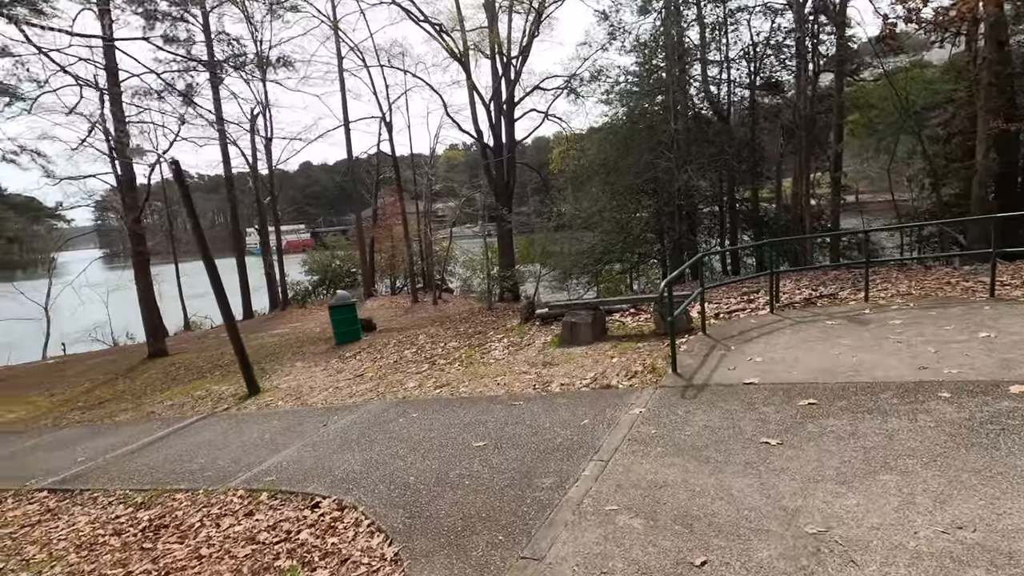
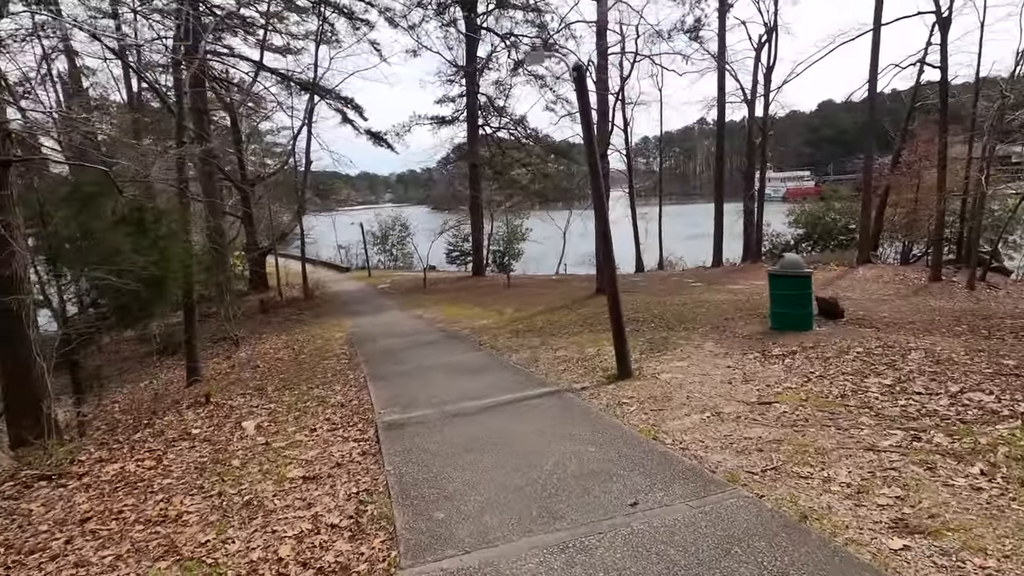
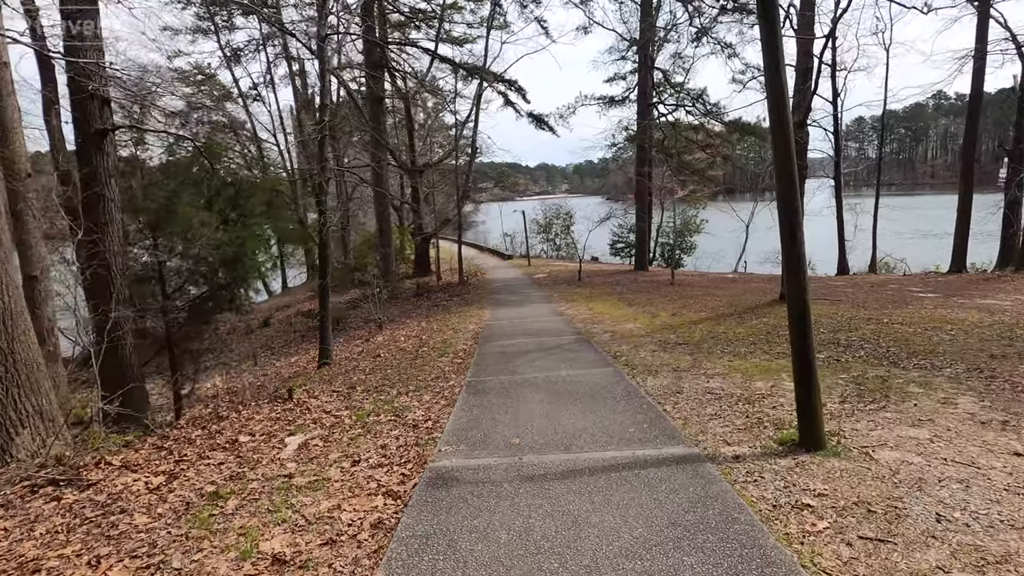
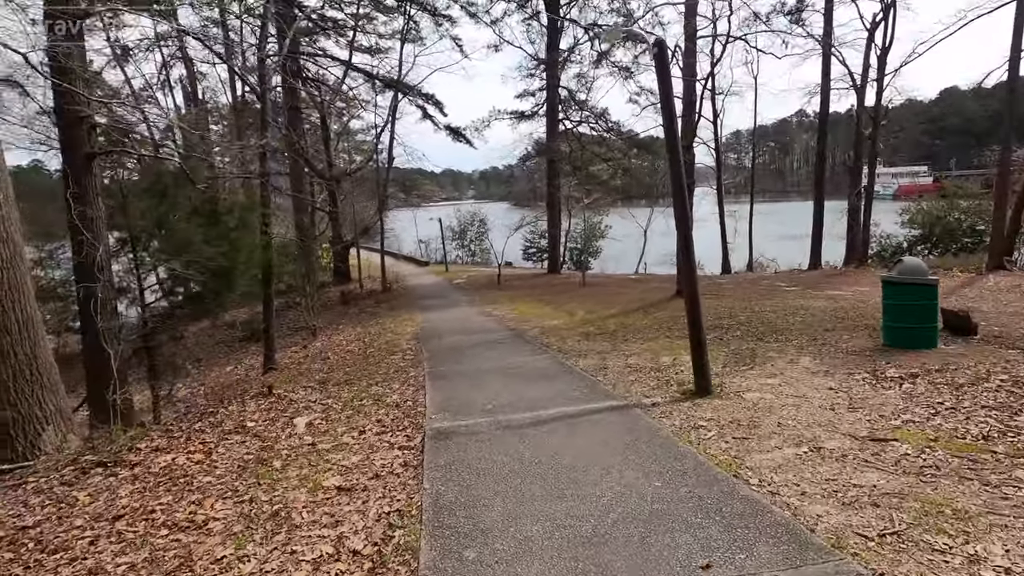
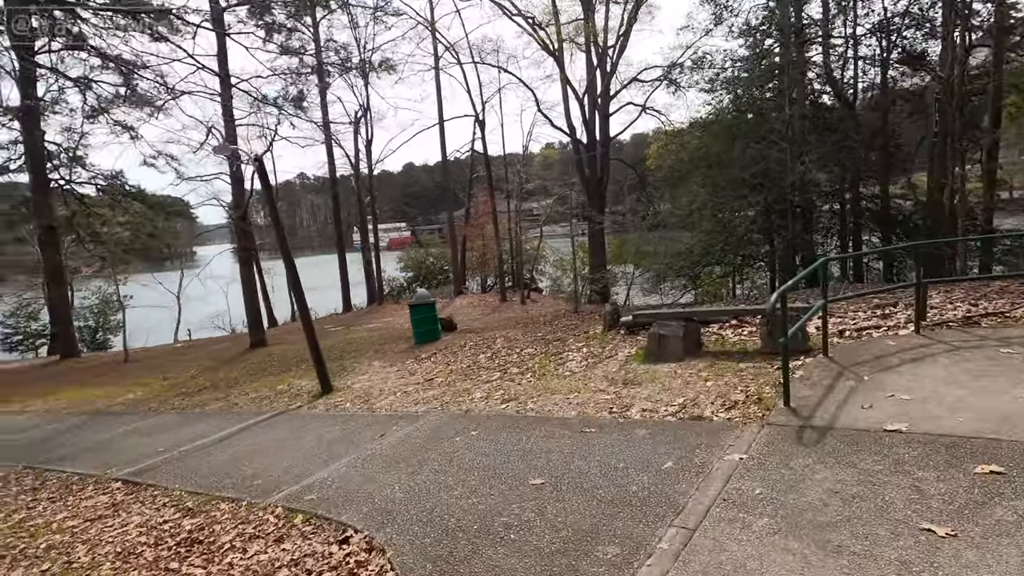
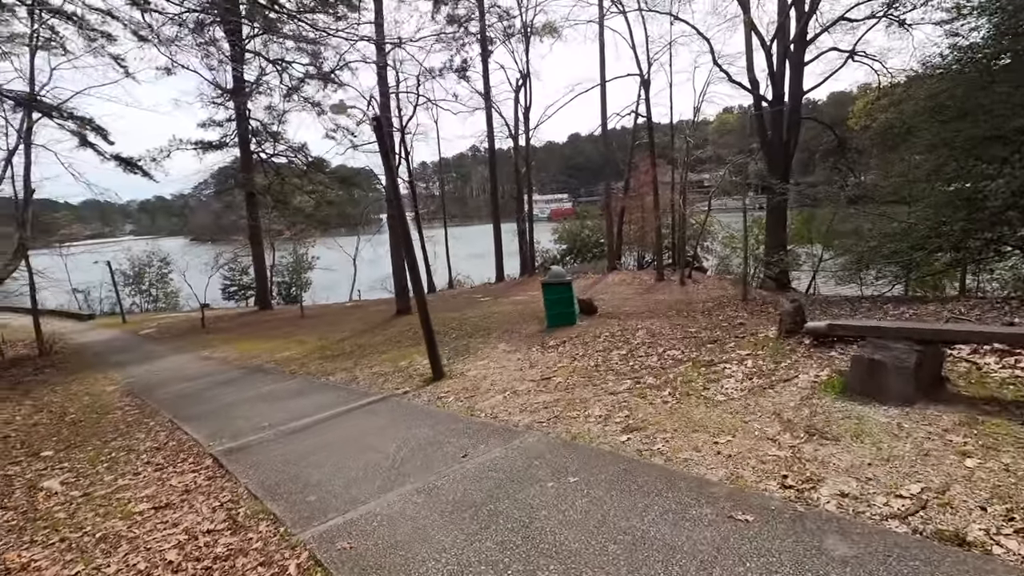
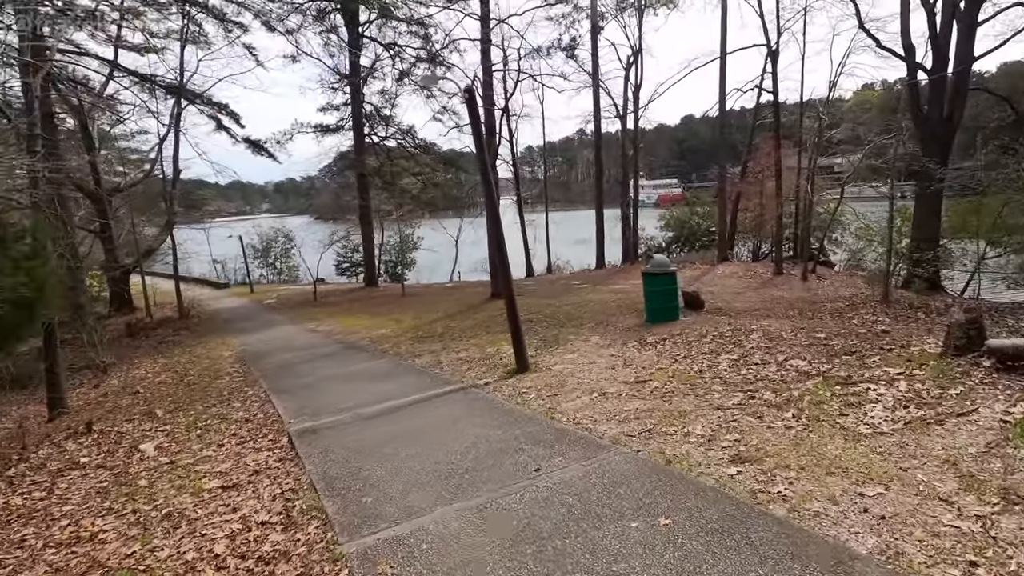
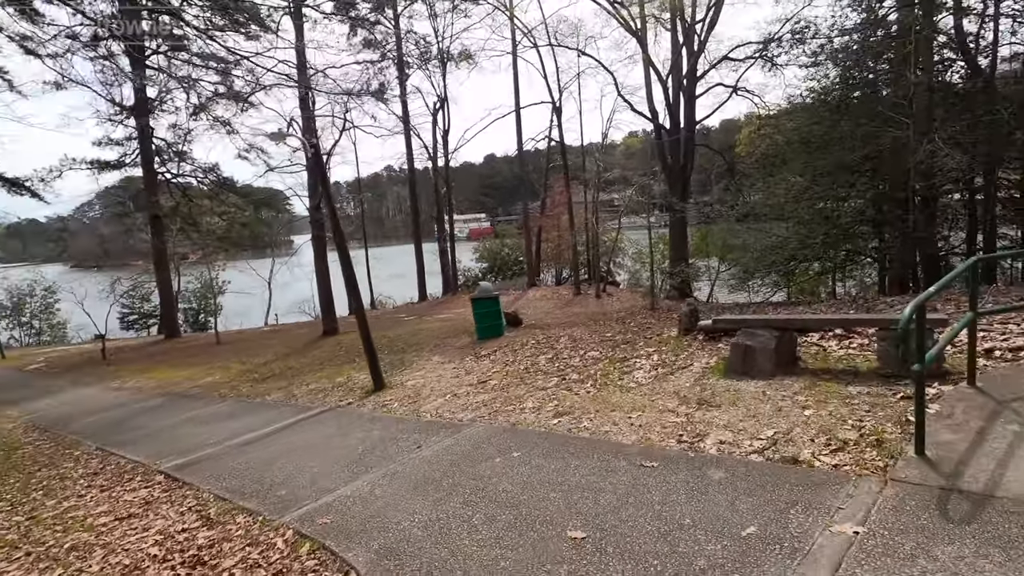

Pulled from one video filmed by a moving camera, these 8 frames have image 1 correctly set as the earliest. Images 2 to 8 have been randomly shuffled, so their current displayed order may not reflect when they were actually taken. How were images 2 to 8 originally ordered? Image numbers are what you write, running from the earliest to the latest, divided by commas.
5, 8, 6, 7, 2, 4, 3
